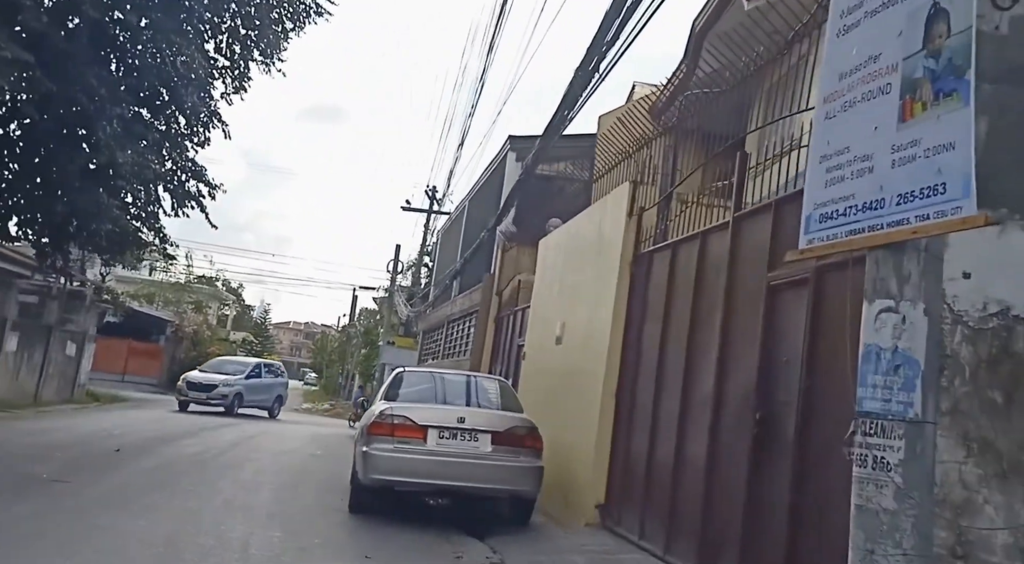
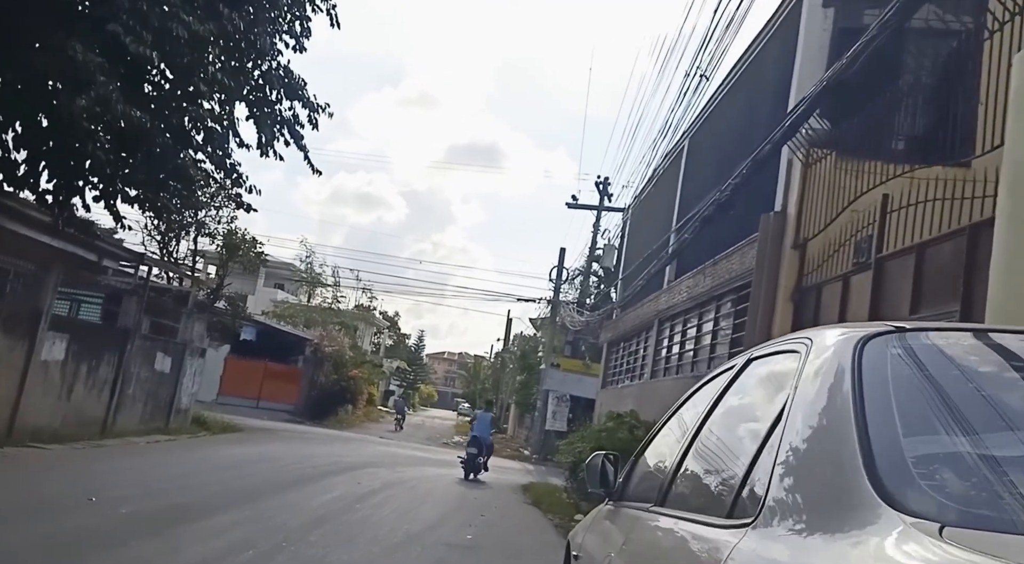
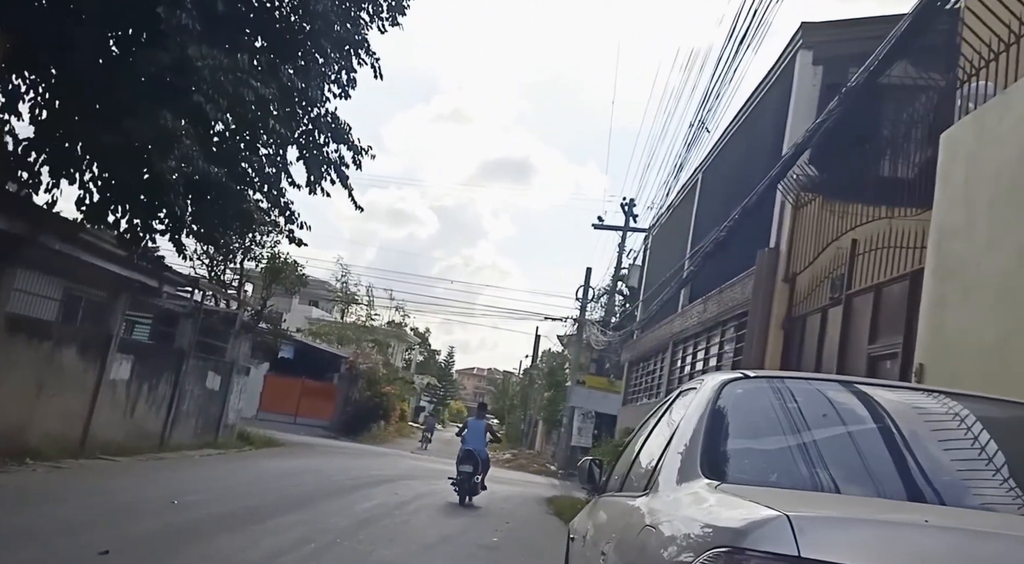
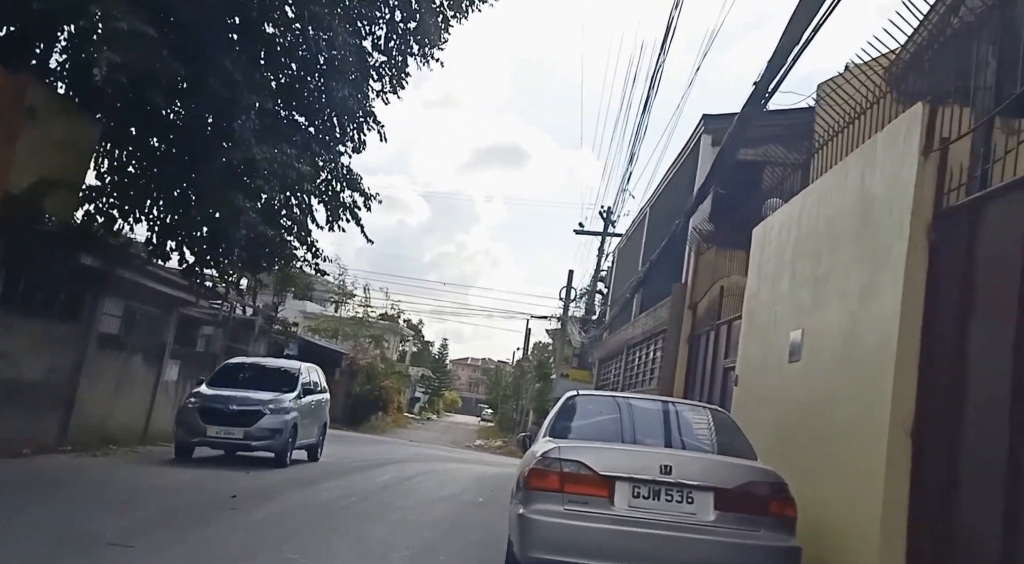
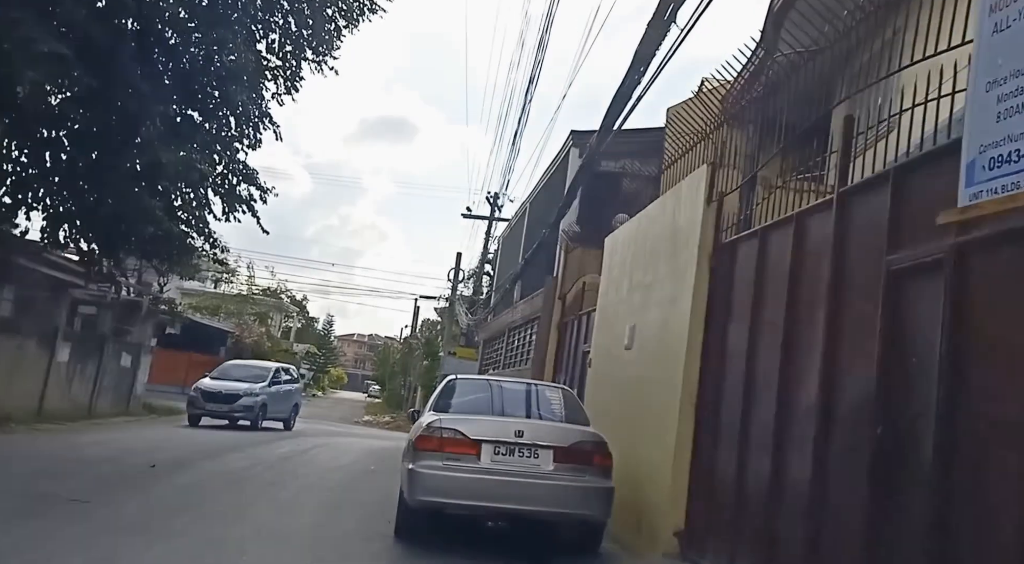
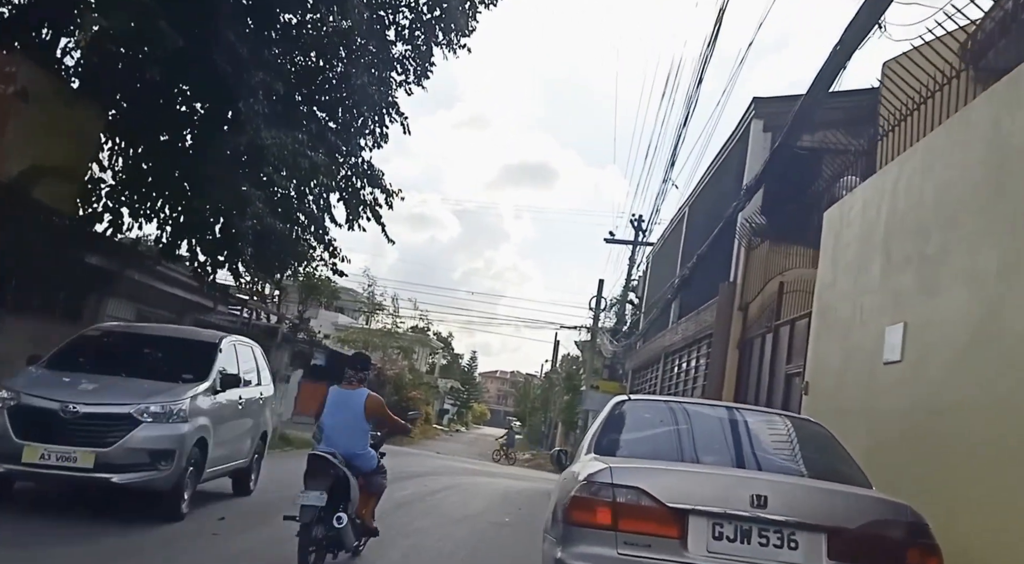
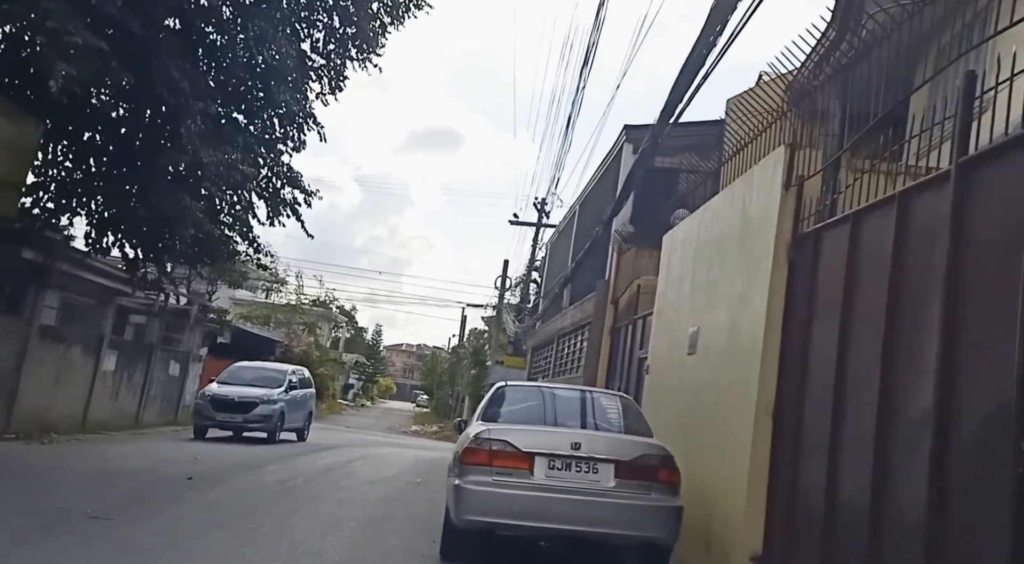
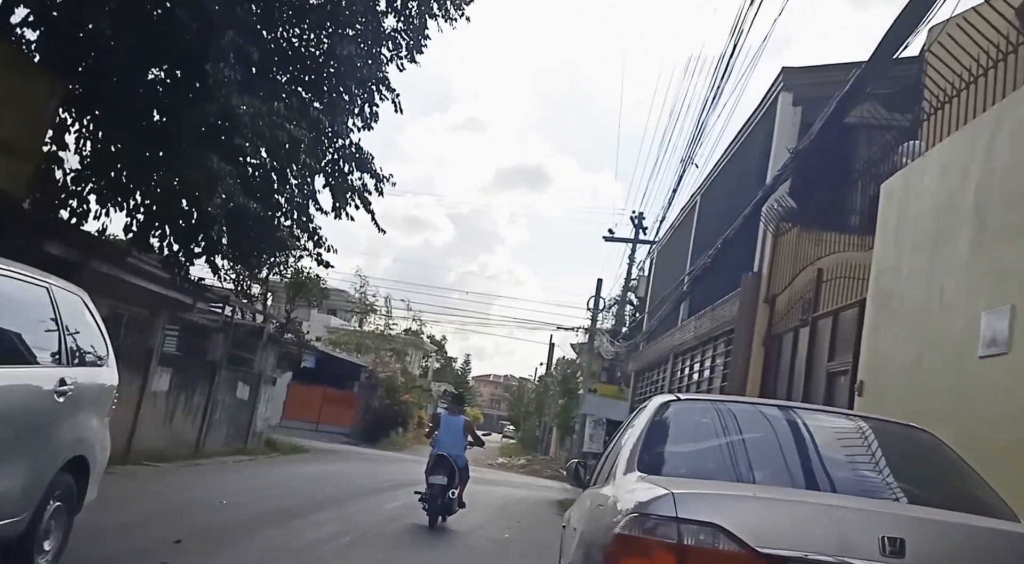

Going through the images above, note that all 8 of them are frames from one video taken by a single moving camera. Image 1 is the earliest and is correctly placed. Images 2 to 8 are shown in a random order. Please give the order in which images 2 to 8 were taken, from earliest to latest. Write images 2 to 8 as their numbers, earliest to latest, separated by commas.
5, 7, 4, 6, 8, 3, 2
